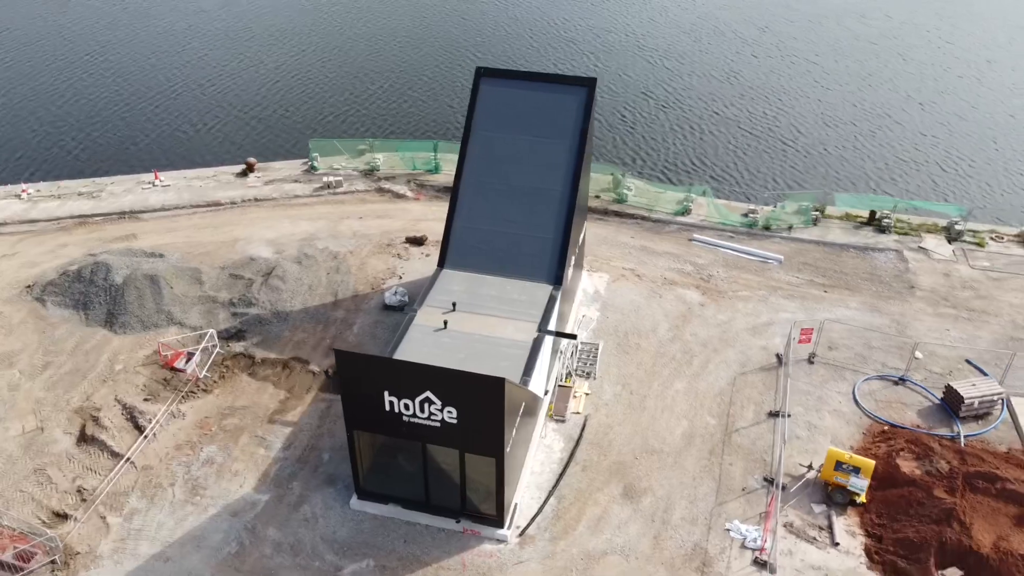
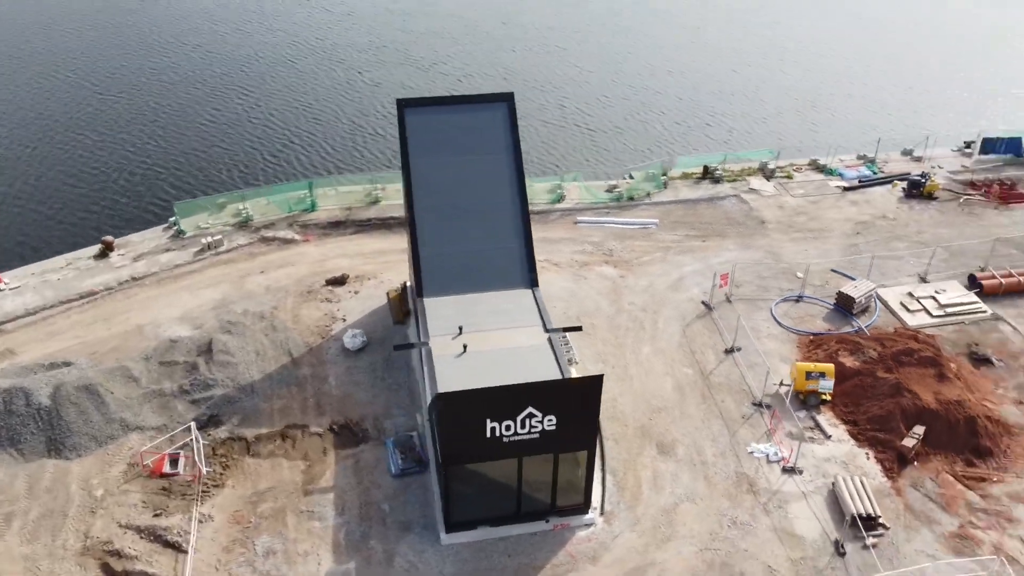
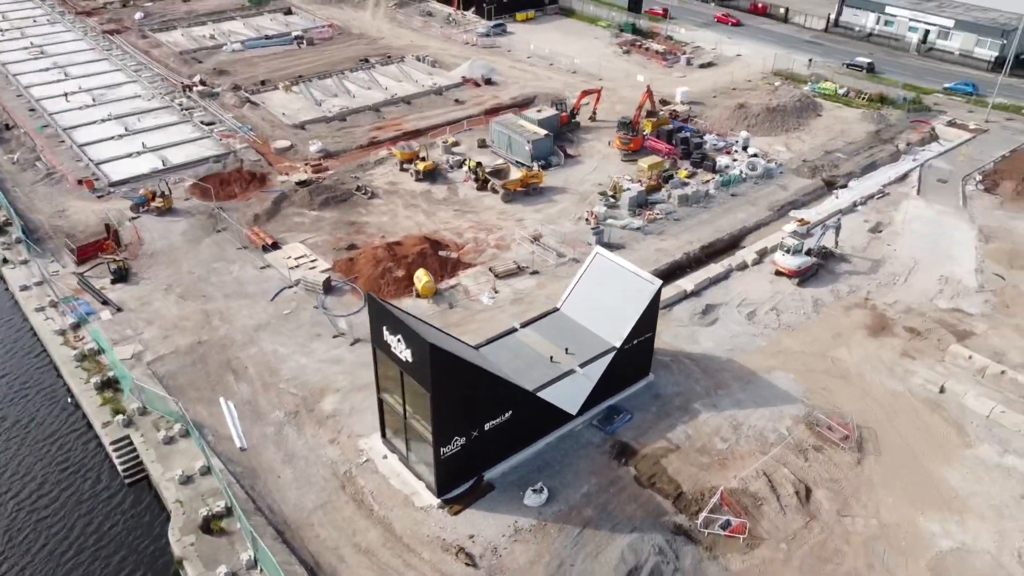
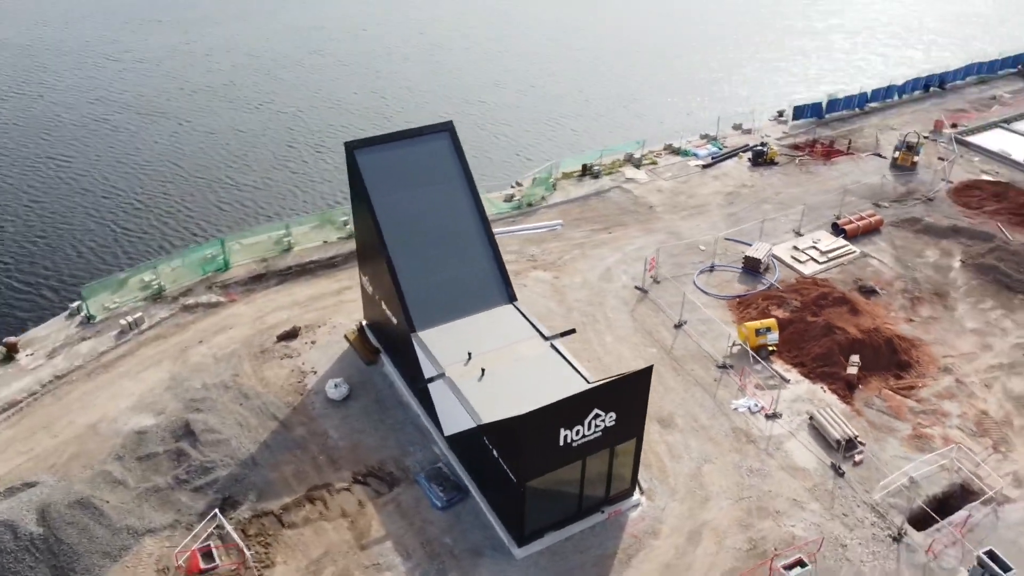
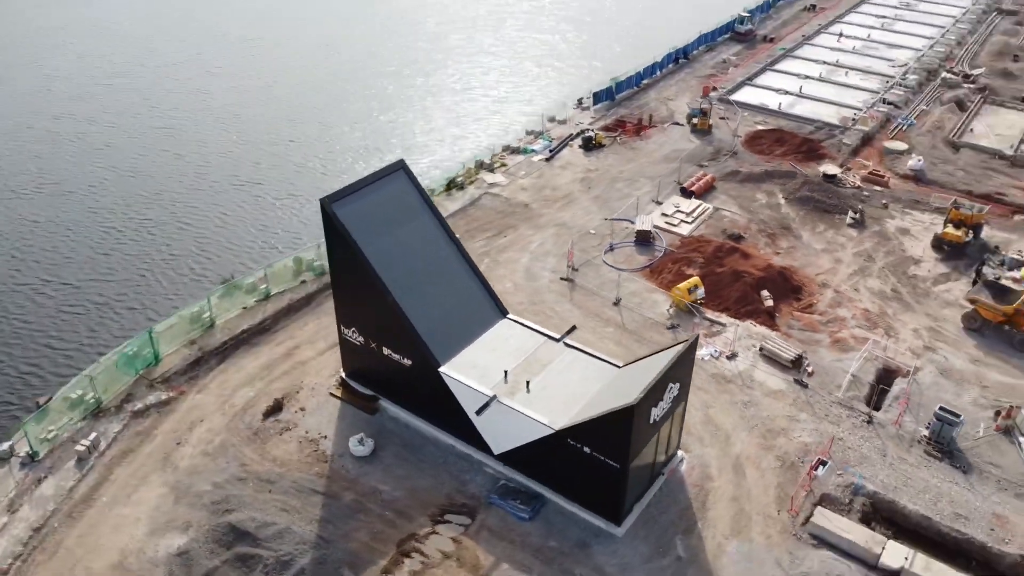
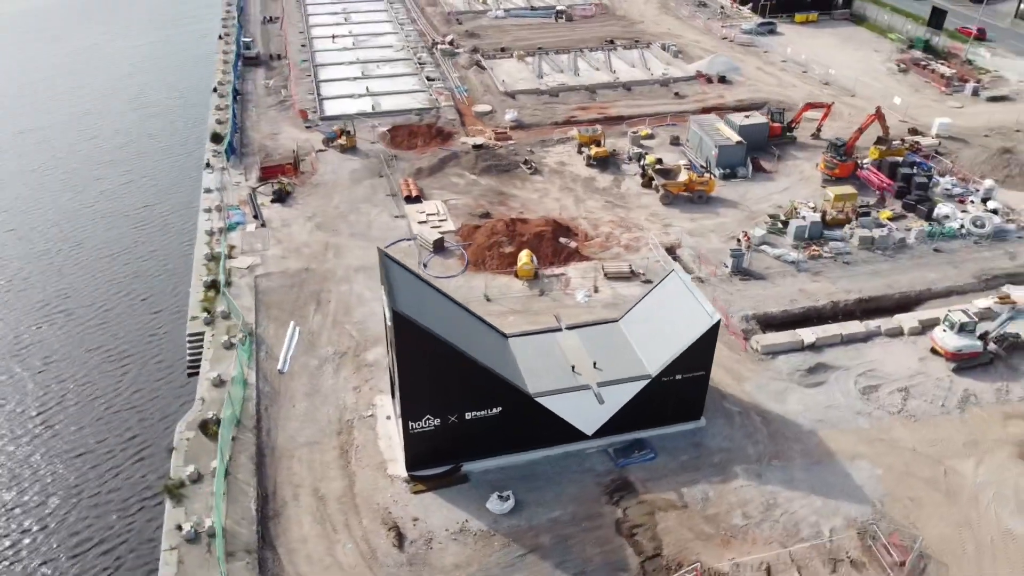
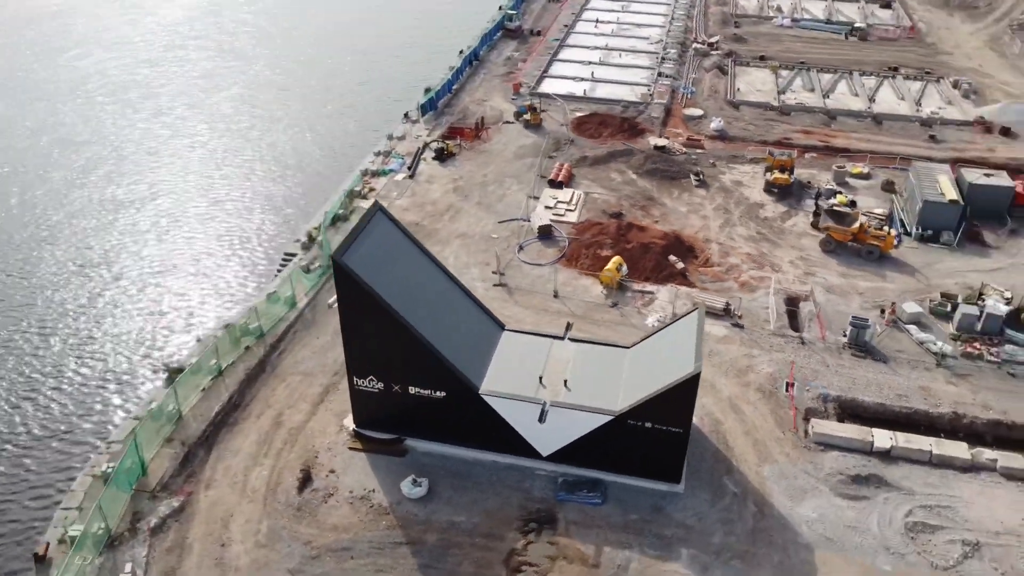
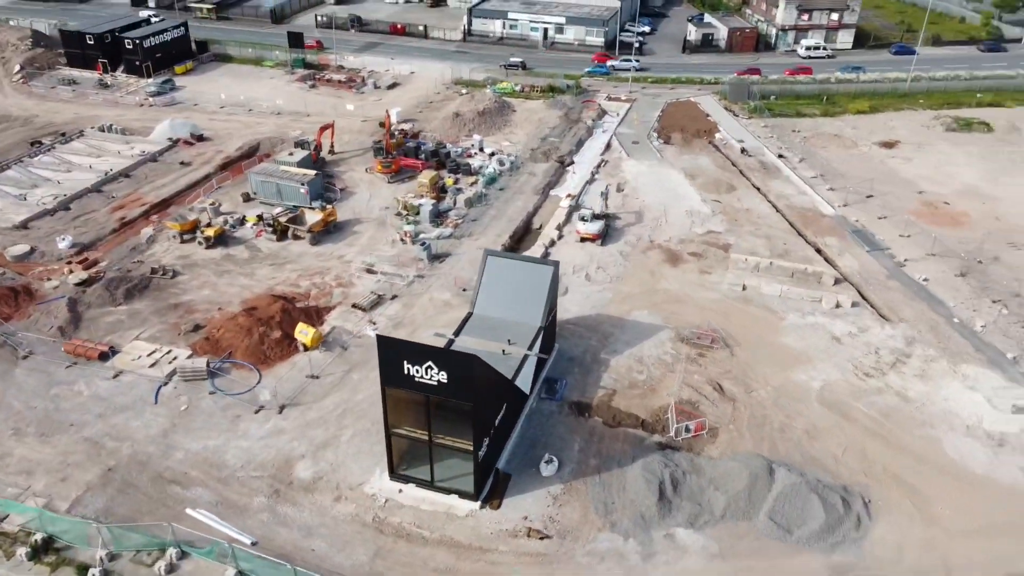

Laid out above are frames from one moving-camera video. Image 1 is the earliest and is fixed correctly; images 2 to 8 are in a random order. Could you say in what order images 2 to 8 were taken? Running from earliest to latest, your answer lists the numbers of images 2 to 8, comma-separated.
2, 4, 5, 7, 6, 3, 8
